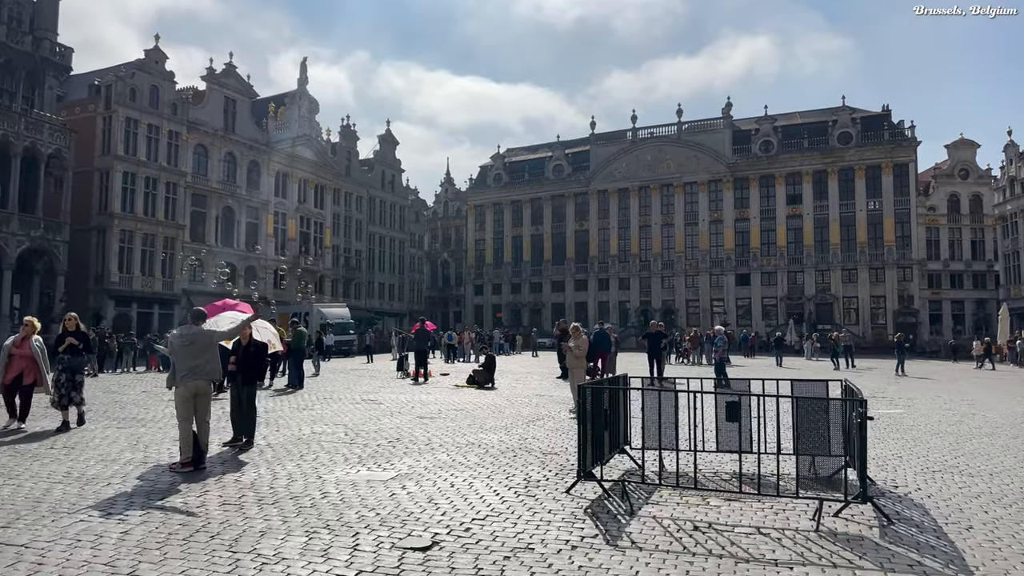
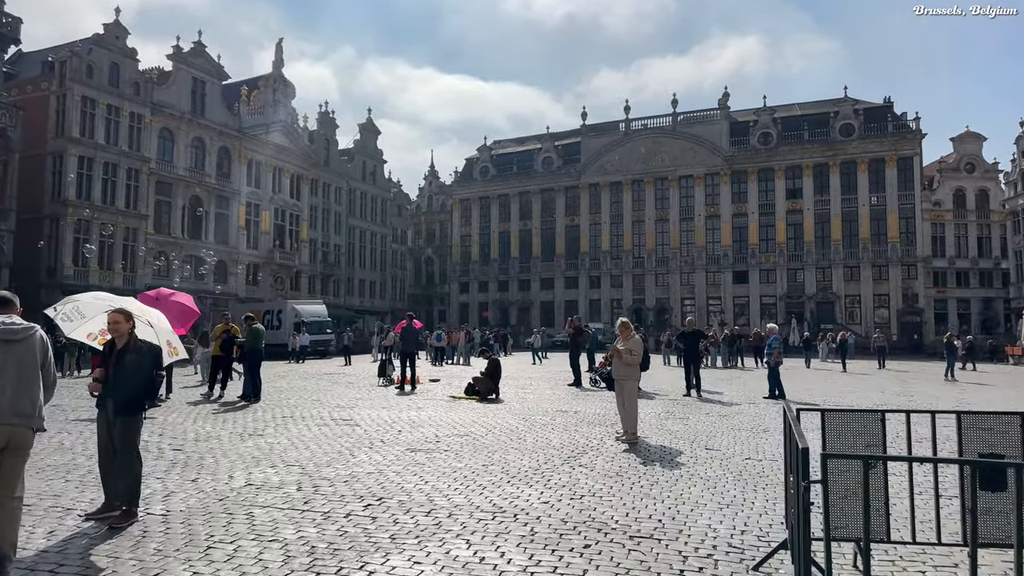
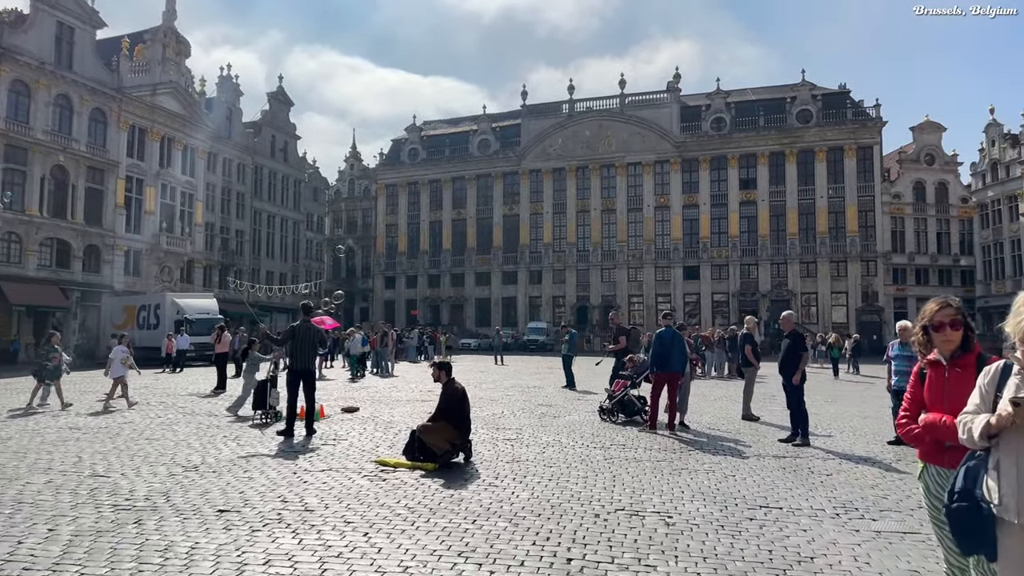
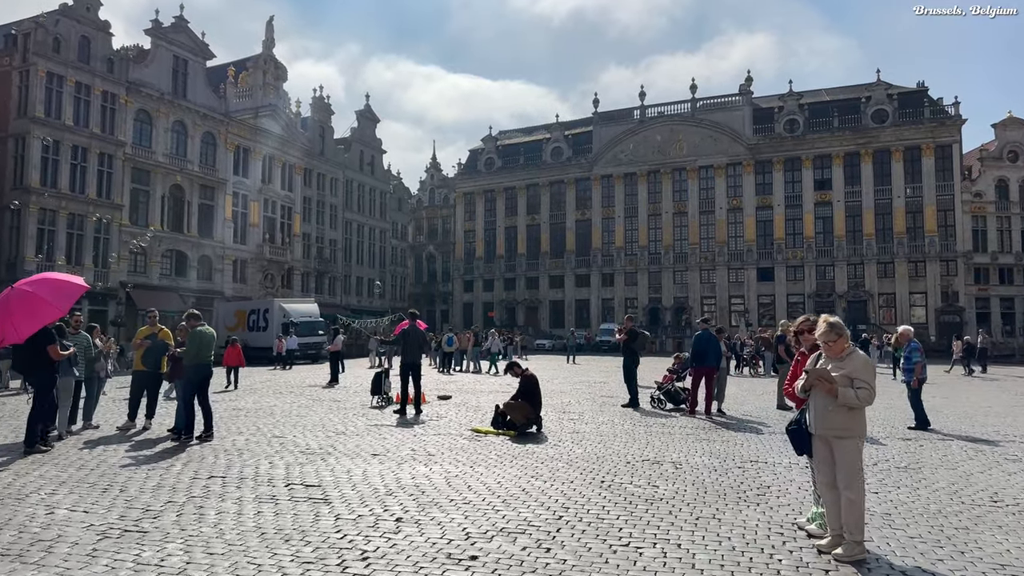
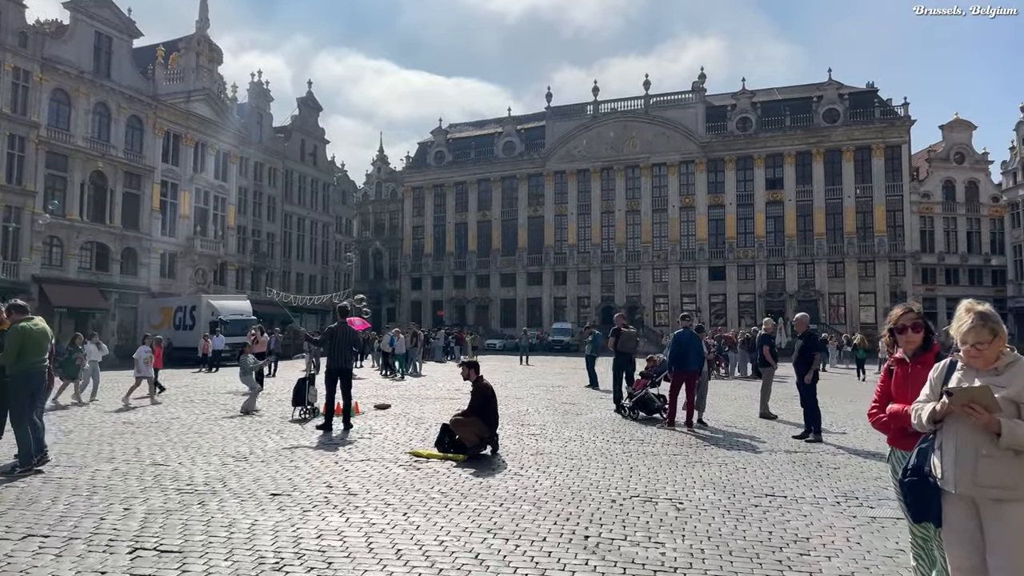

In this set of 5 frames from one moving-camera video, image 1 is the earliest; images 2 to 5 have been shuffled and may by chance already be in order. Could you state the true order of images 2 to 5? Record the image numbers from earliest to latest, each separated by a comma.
2, 4, 5, 3
